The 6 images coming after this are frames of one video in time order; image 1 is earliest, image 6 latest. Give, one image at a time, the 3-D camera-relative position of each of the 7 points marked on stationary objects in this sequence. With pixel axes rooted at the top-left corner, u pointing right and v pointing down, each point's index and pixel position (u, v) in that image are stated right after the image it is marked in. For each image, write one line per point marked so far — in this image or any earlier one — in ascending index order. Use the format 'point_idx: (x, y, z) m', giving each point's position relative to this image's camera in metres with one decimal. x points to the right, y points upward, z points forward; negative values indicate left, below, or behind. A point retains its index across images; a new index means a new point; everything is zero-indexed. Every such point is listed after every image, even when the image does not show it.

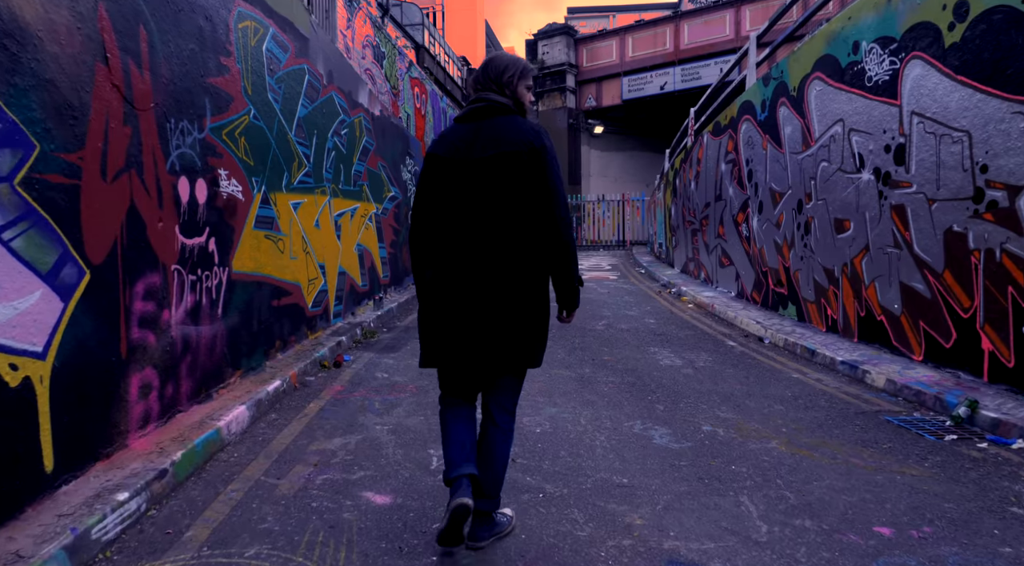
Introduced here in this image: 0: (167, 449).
0: (-1.6, -0.8, +3.2) m
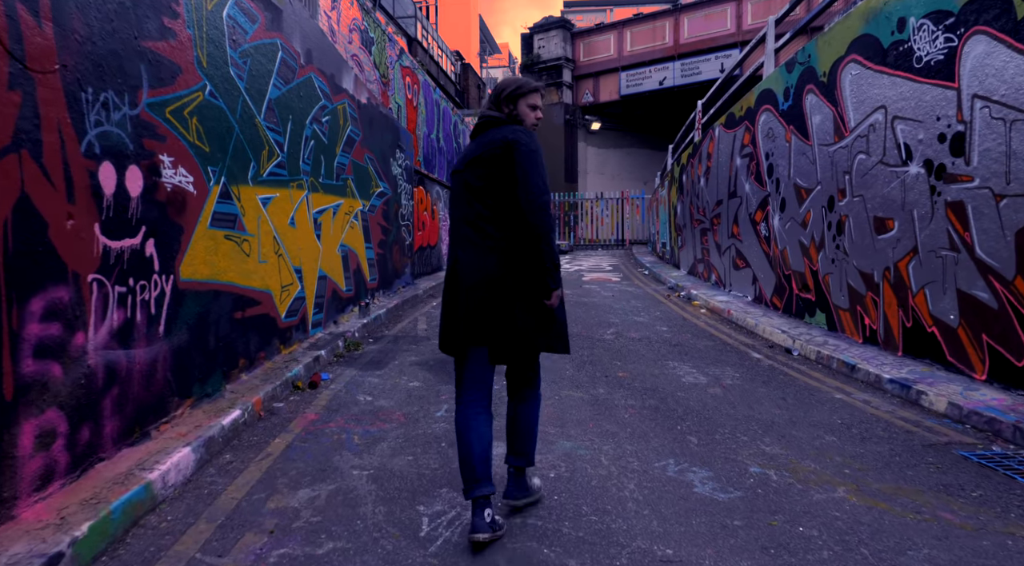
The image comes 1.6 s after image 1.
0: (-1.6, -0.9, +2.4) m
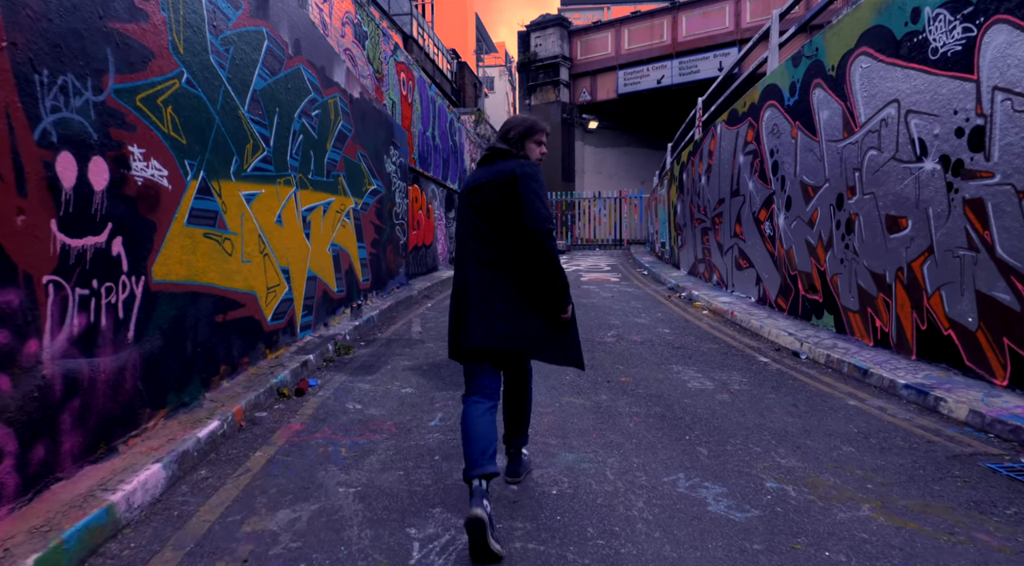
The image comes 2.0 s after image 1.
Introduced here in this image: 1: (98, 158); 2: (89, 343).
0: (-1.6, -0.9, +2.1) m
1: (-1.8, +0.5, +2.9) m
2: (-1.8, -0.3, +2.8) m
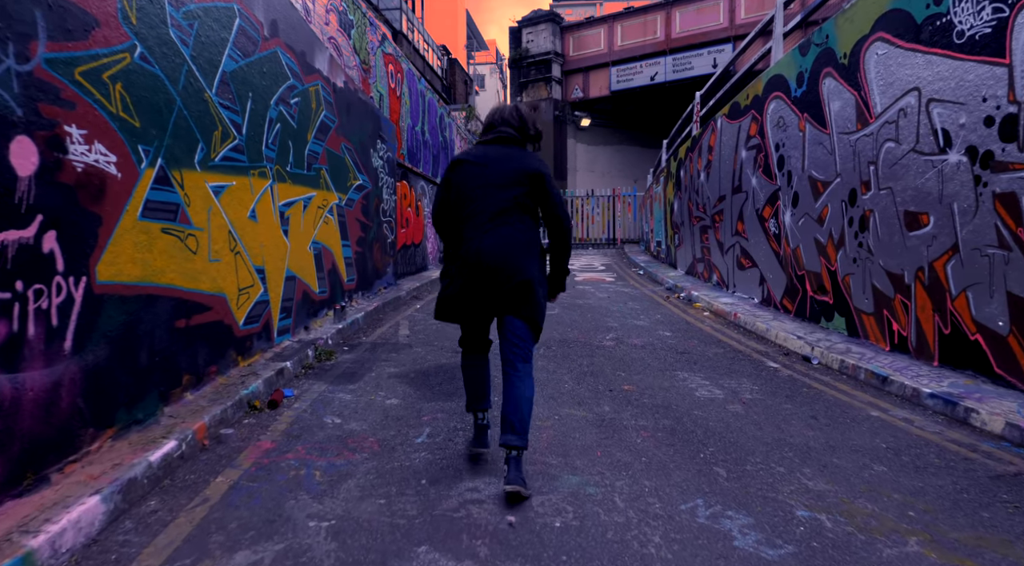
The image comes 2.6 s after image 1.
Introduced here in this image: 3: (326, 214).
0: (-1.6, -0.9, +1.7) m
1: (-1.8, +0.5, +2.5) m
2: (-1.8, -0.3, +2.4) m
3: (-1.9, +0.7, +6.8) m
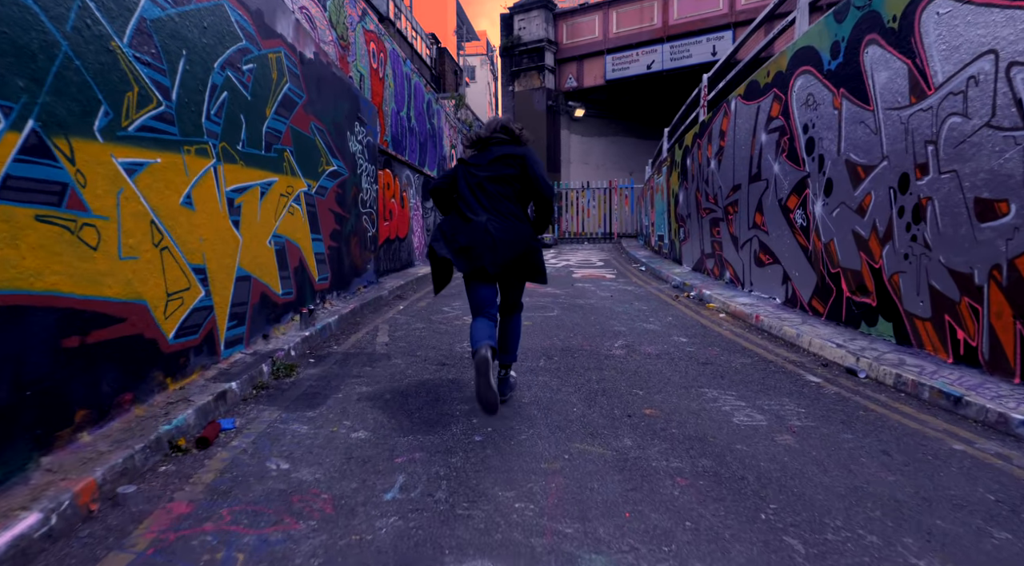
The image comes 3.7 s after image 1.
0: (-1.6, -0.9, +0.8) m
1: (-1.8, +0.5, +1.5) m
2: (-1.8, -0.3, +1.5) m
3: (-2.0, +0.7, +5.9) m
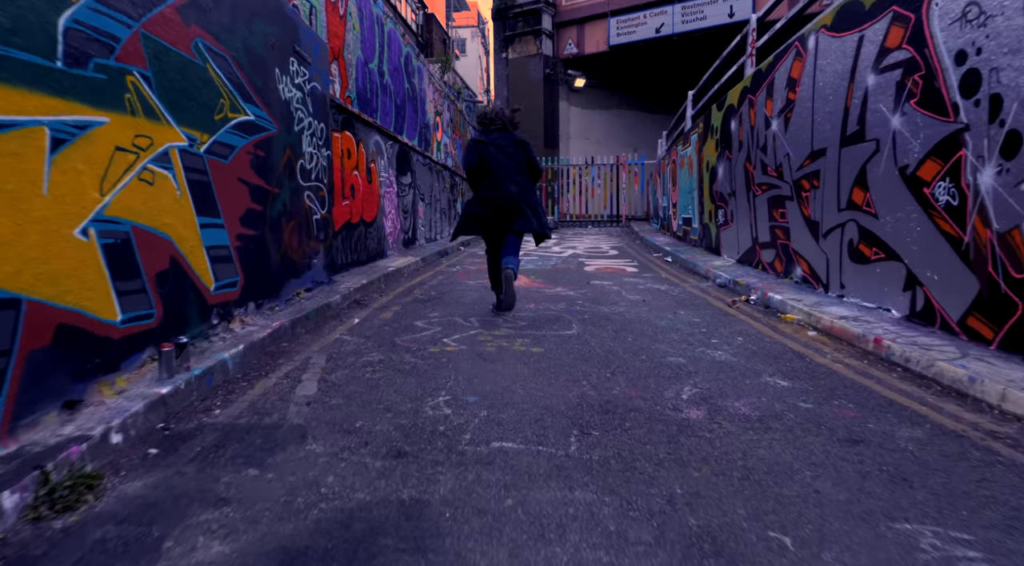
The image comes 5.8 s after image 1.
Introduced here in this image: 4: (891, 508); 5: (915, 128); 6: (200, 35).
0: (-1.5, -1.1, -1.6) m
1: (-1.7, +0.3, -0.9) m
2: (-1.7, -0.5, -0.9) m
3: (-1.9, +0.6, +3.5) m
4: (+1.4, -0.8, +2.5) m
5: (+3.0, +1.2, +5.0) m
6: (-1.9, +1.5, +4.2) m
